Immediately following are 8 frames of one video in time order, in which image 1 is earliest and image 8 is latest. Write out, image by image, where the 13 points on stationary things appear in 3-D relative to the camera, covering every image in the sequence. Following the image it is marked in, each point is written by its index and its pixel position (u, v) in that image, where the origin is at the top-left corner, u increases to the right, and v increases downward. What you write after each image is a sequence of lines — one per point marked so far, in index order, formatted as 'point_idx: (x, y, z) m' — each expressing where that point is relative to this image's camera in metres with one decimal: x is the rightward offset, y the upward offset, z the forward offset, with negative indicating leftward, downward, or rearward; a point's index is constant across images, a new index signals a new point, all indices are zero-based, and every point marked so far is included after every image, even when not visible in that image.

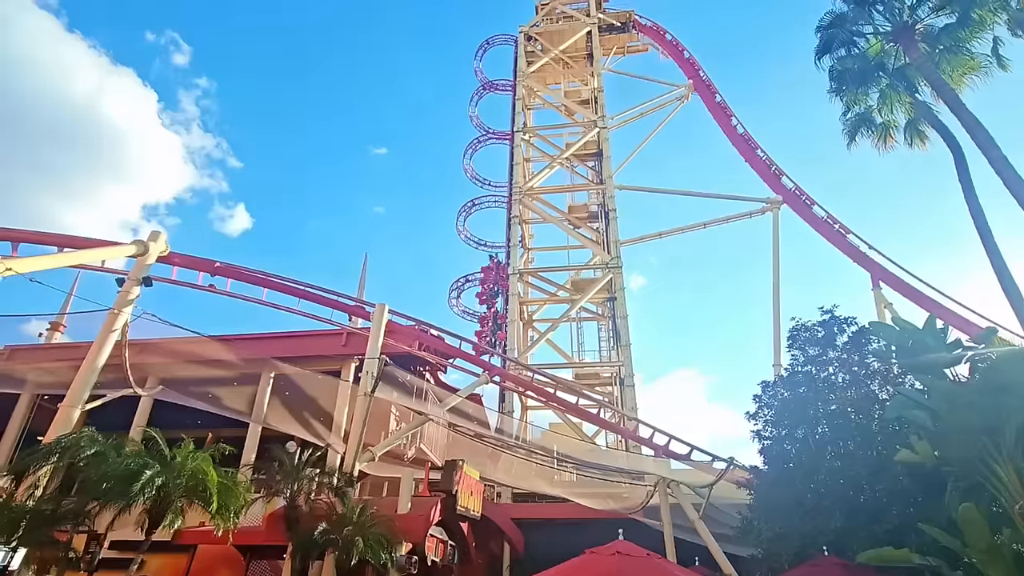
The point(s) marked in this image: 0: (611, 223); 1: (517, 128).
0: (+3.0, +2.0, +17.1) m
1: (+0.2, +5.4, +19.5) m
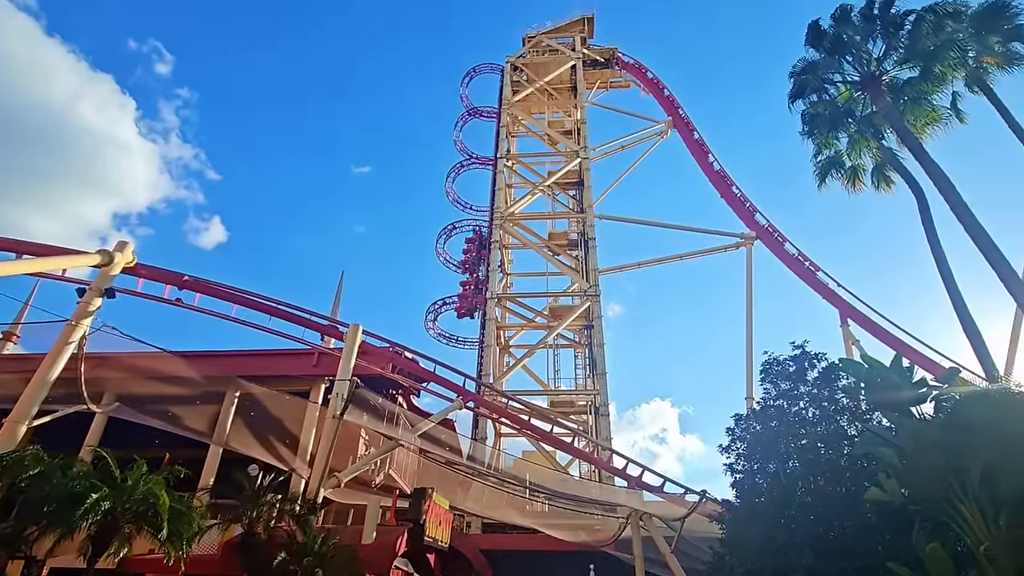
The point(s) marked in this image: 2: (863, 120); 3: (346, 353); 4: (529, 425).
0: (+2.4, +1.1, +17.3) m
1: (-0.4, +4.6, +19.7) m
2: (+10.1, +4.8, +16.5) m
3: (-4.8, -1.9, +16.6) m
4: (+0.5, -3.9, +16.5) m
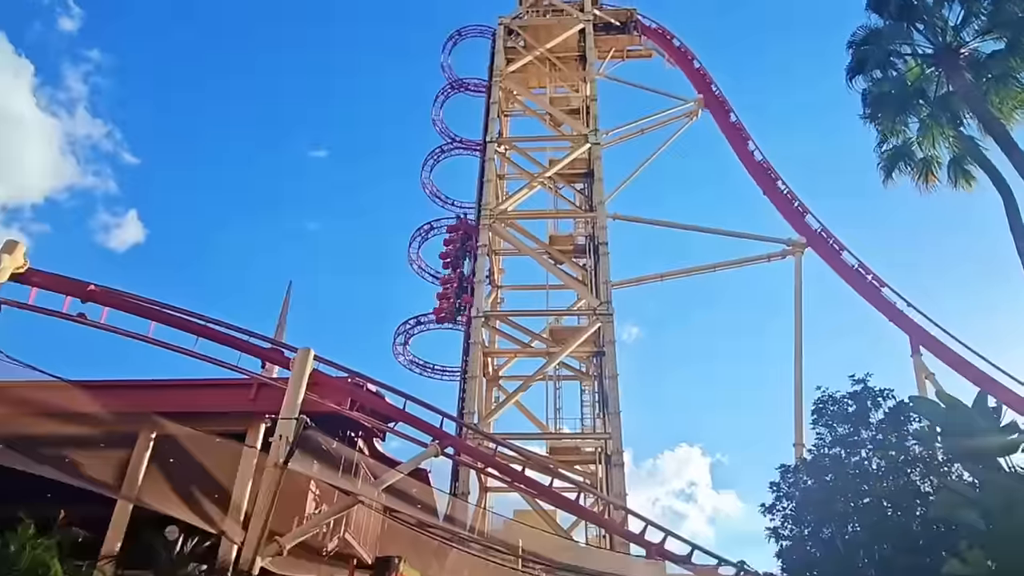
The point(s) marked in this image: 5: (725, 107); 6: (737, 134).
0: (+2.2, +0.7, +14.0) m
1: (-0.6, +4.1, +16.3) m
2: (+10.0, +4.3, +13.5) m
3: (-5.0, -2.2, +13.1) m
4: (+0.3, -4.3, +13.1) m
5: (+6.8, +5.6, +18.3) m
6: (+7.2, +4.6, +18.2) m
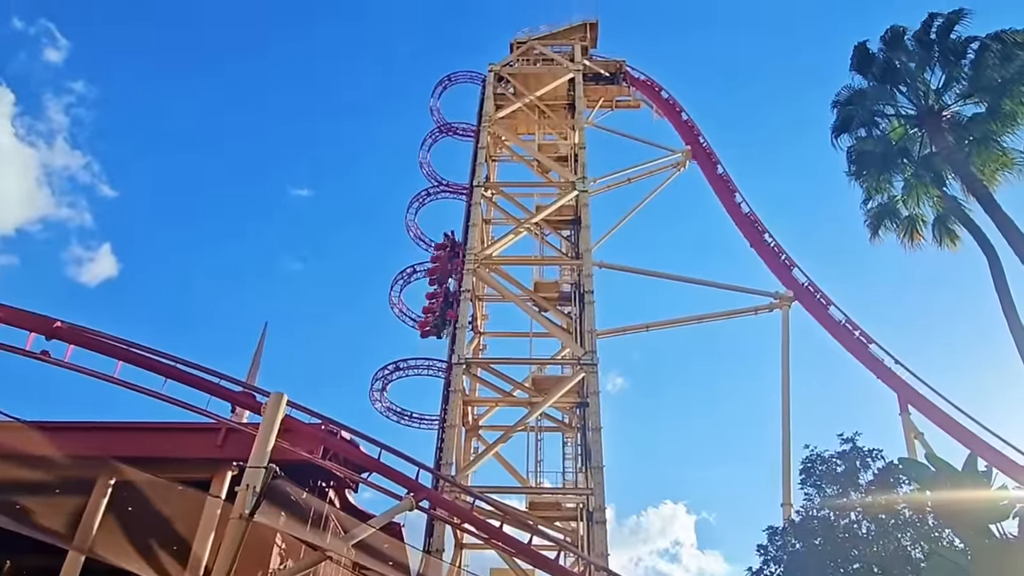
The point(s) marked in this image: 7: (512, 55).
0: (+1.8, -0.5, +13.7) m
1: (-1.0, +2.9, +16.2) m
2: (+9.7, +3.0, +13.6) m
3: (-5.4, -3.1, +12.5) m
4: (-0.2, -5.4, +12.5) m
5: (+6.4, +4.0, +18.5) m
6: (+6.8, +3.0, +18.3) m
7: (0.0, +7.6, +19.0) m
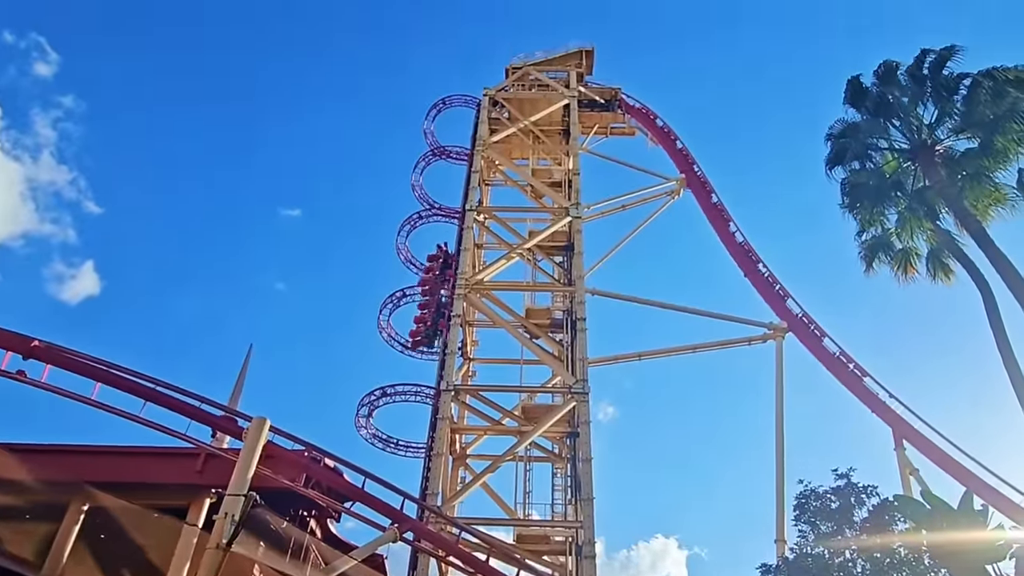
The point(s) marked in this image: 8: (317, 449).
0: (+1.5, -1.1, +13.5) m
1: (-1.2, +2.2, +16.1) m
2: (+9.5, +2.2, +13.6) m
3: (-5.7, -3.6, +12.1) m
4: (-0.5, -5.9, +12.1) m
5: (+6.2, +3.2, +18.5) m
6: (+6.6, +2.2, +18.2) m
7: (-0.1, +6.8, +19.0) m
8: (-4.4, -3.7, +13.1) m
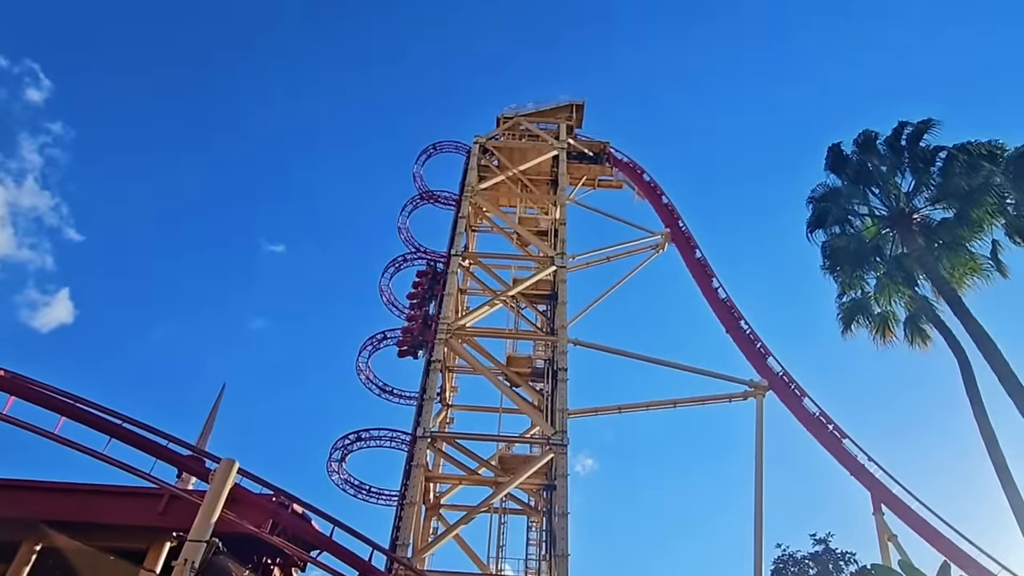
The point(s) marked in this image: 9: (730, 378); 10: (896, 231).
0: (+1.1, -2.2, +13.4) m
1: (-1.6, +1.0, +16.1) m
2: (+9.2, +0.7, +13.9) m
3: (-6.2, -4.4, +11.7) m
4: (-1.1, -6.9, +11.6) m
5: (+5.8, +1.5, +18.7) m
6: (+6.1, +0.5, +18.4) m
7: (-0.4, +5.4, +19.3) m
8: (-5.0, -4.5, +12.7) m
9: (+6.8, -2.8, +18.0) m
10: (+9.4, +1.4, +14.1) m
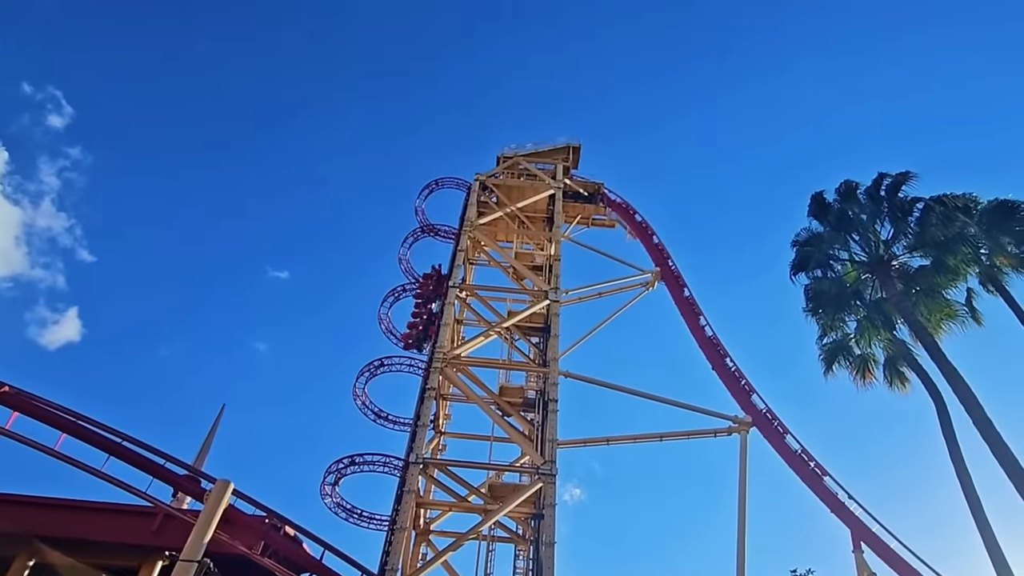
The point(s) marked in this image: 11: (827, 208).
0: (+0.9, -3.0, +13.8) m
1: (-1.7, +0.2, +16.7) m
2: (+9.1, -0.4, +14.5) m
3: (-6.4, -4.8, +11.9) m
4: (-1.5, -7.5, +11.8) m
5: (+5.7, +0.3, +19.3) m
6: (+6.0, -0.7, +19.0) m
7: (-0.4, +4.3, +20.1) m
8: (-5.2, -5.1, +12.9) m
9: (+6.5, -4.0, +18.4) m
10: (+9.3, +0.4, +14.7) m
11: (+8.8, +2.3, +16.0) m
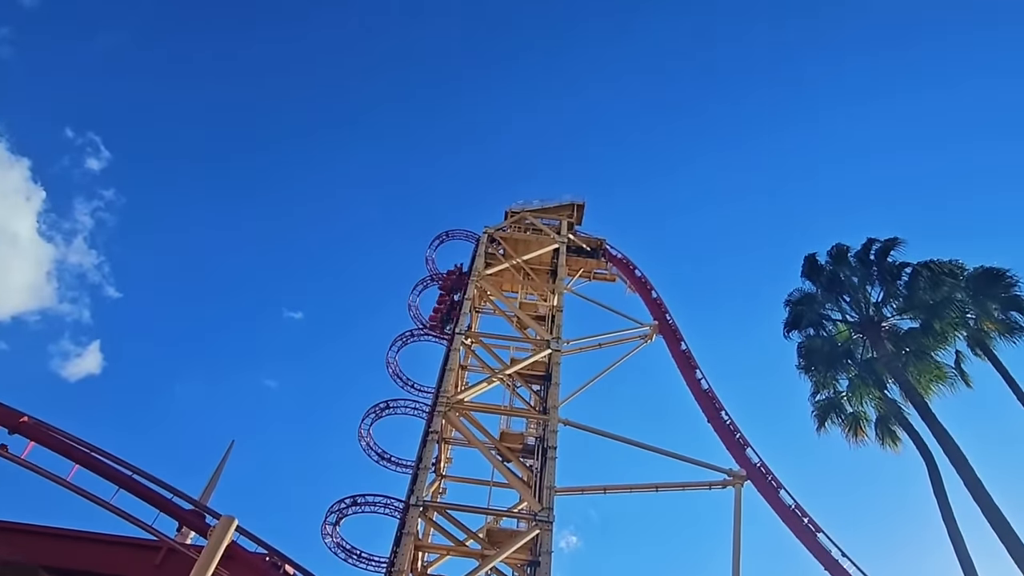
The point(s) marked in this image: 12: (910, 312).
0: (+0.9, -4.3, +14.1) m
1: (-1.6, -1.2, +17.2) m
2: (+9.1, -1.9, +14.9) m
3: (-6.5, -5.7, +12.2) m
4: (-1.6, -8.5, +11.8) m
5: (+5.8, -1.5, +19.8) m
6: (+6.1, -2.5, +19.4) m
7: (-0.2, +2.6, +21.0) m
8: (-5.3, -6.1, +13.1) m
9: (+6.5, -5.8, +18.6) m
10: (+9.4, -1.2, +15.2) m
11: (+9.0, +0.6, +16.6) m
12: (+10.4, -0.6, +15.0) m
